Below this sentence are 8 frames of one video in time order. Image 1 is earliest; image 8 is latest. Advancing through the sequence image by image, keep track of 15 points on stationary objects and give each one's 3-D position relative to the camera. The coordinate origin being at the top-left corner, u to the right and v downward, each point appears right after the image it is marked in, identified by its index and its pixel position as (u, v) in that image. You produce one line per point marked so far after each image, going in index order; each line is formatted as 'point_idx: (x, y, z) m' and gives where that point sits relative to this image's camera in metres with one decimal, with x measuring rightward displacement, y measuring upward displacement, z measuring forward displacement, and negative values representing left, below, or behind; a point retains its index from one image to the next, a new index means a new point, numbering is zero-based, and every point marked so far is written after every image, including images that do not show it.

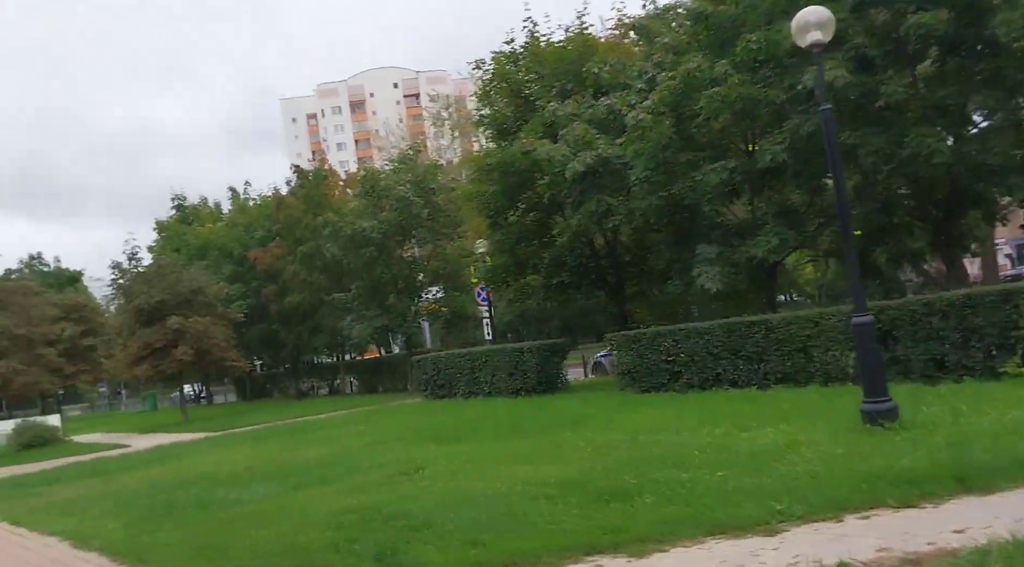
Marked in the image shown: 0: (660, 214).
0: (+3.4, +1.6, +18.1) m
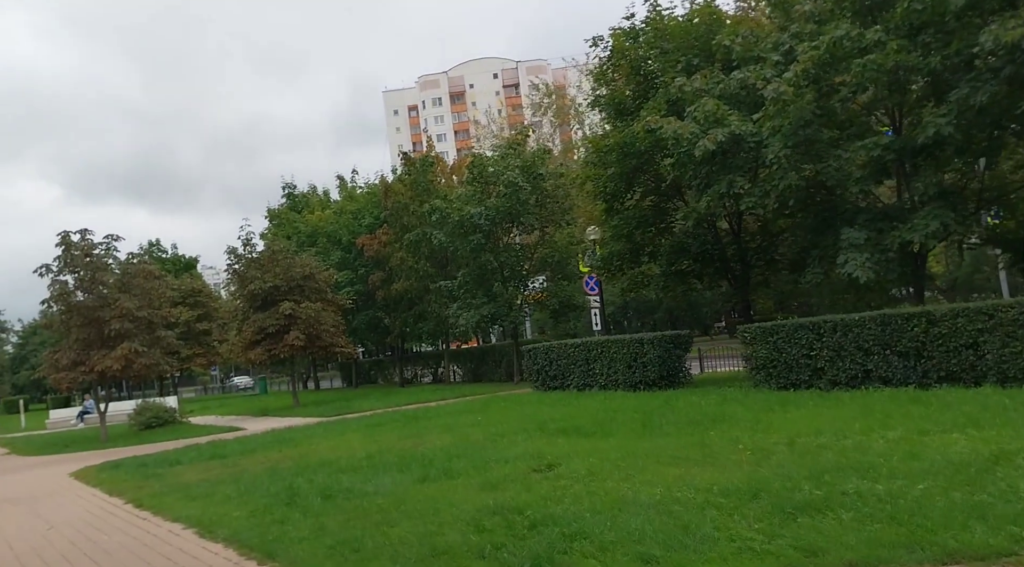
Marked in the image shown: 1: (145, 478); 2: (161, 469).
0: (+6.0, +1.9, +16.6) m
1: (-6.4, -3.4, +13.8) m
2: (-6.6, -3.5, +14.9) m
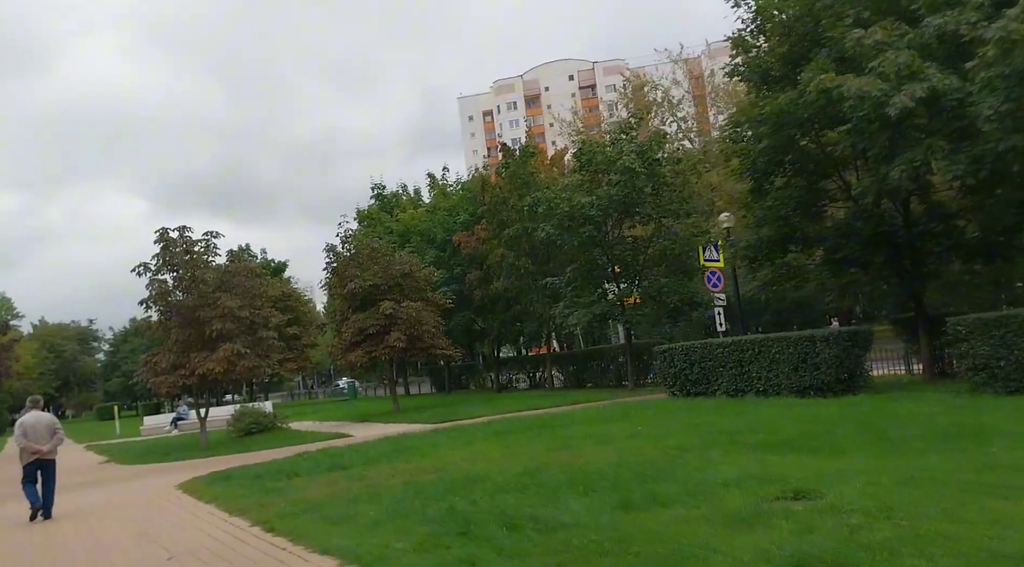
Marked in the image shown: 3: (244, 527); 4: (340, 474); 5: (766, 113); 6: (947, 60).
0: (+8.8, +2.2, +13.9) m
1: (-3.7, -3.3, +12.0) m
2: (-3.8, -3.3, +13.1) m
3: (-3.3, -3.0, +9.7) m
4: (-2.9, -3.3, +13.6) m
5: (+5.7, +3.8, +17.6) m
6: (+8.2, +4.2, +14.9) m
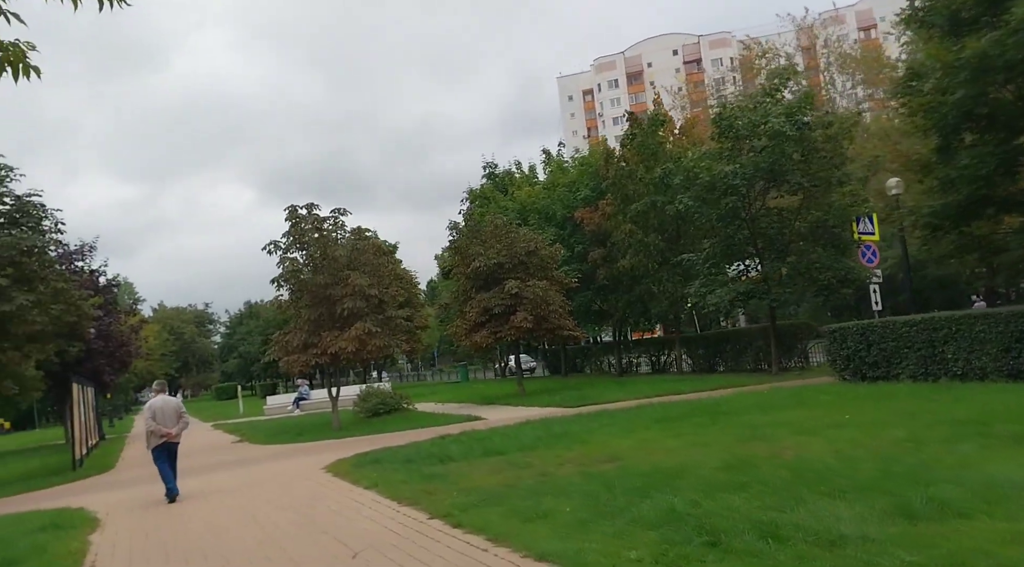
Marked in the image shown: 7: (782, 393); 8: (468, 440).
0: (+11.5, +2.7, +11.3) m
1: (-1.2, -2.8, +11.0) m
2: (-1.1, -2.9, +12.1) m
3: (-1.0, -2.6, +8.7) m
4: (-0.2, -2.8, +12.5) m
5: (+8.8, +4.4, +15.3) m
6: (+11.0, +4.8, +12.3) m
7: (+5.7, -2.3, +16.5) m
8: (-0.8, -3.0, +15.0) m
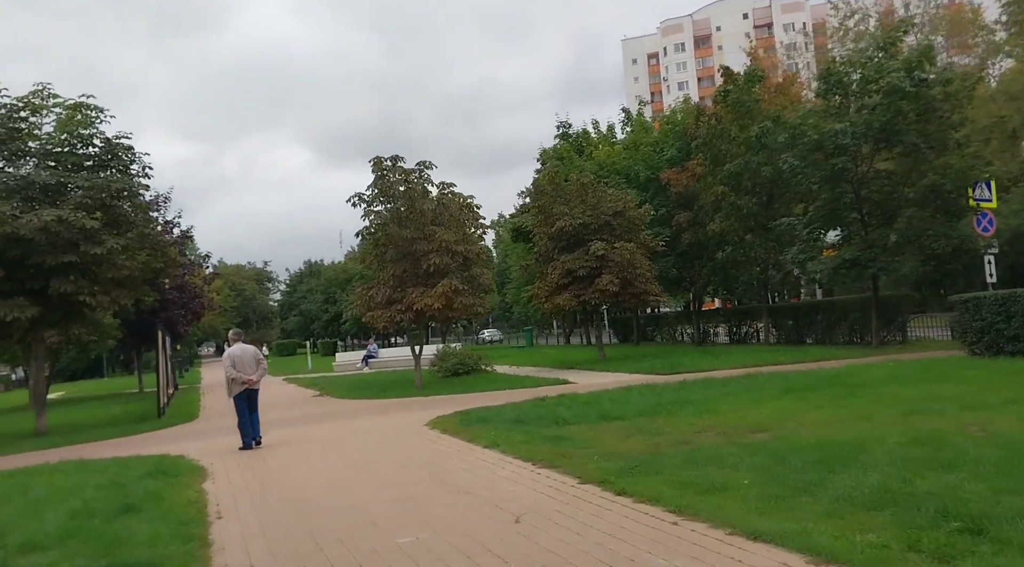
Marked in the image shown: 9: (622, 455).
0: (+13.4, +3.0, +9.4) m
1: (+0.6, -2.1, +10.2) m
2: (+0.7, -2.1, +11.3) m
3: (+0.6, -2.0, +7.9) m
4: (+1.6, -2.1, +11.6) m
5: (+11.0, +4.9, +13.6) m
6: (+13.0, +5.1, +10.4) m
7: (+7.7, -1.6, +15.3) m
8: (+1.2, -2.1, +14.1) m
9: (+1.3, -2.0, +9.3) m
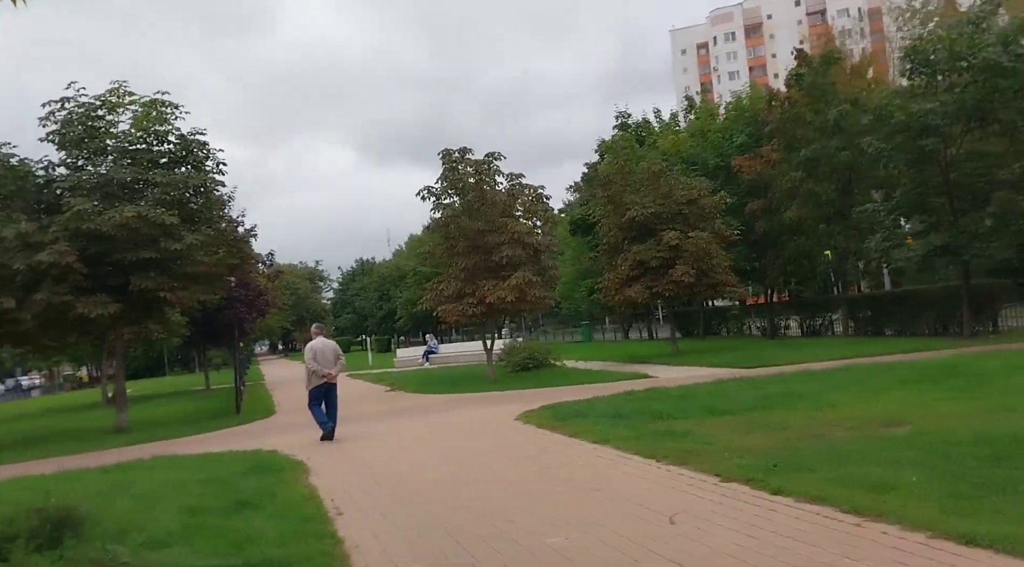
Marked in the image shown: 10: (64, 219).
0: (+14.6, +3.3, +8.2) m
1: (+2.0, -1.9, +9.7) m
2: (+2.1, -1.9, +10.8) m
3: (+1.9, -1.8, +7.3) m
4: (+3.1, -1.9, +11.0) m
5: (+12.5, +5.2, +12.4) m
6: (+14.3, +5.5, +9.2) m
7: (+9.4, -1.3, +14.3) m
8: (+2.8, -1.9, +13.5) m
9: (+2.6, -1.8, +8.7) m
10: (-9.9, +1.4, +17.5) m
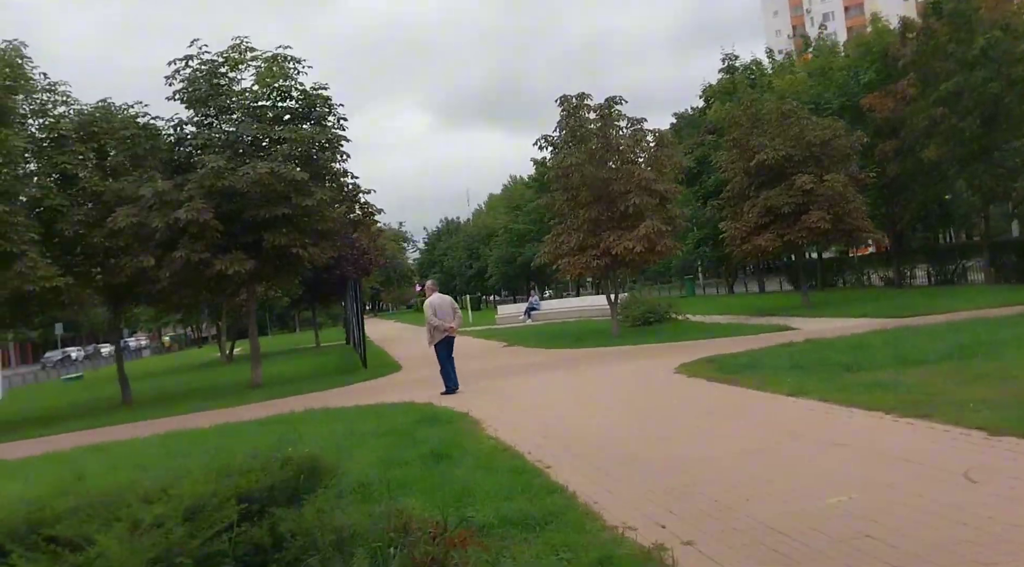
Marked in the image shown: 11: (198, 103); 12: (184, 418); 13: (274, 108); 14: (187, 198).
0: (+16.6, +4.1, +5.8) m
1: (+4.2, -1.2, +8.8) m
2: (+4.4, -1.2, +9.9) m
3: (+3.8, -1.3, +6.5) m
4: (+5.4, -1.1, +10.0) m
5: (+14.8, +6.2, +10.2) m
6: (+16.3, +6.3, +6.7) m
7: (+12.0, -0.3, +12.6) m
8: (+5.4, -1.0, +12.6) m
9: (+4.7, -1.1, +7.7) m
10: (-7.0, +2.4, +17.5) m
11: (-7.6, +4.4, +19.0) m
12: (-6.4, -2.6, +15.3) m
13: (-5.9, +4.3, +19.3) m
14: (-7.3, +1.9, +17.6) m
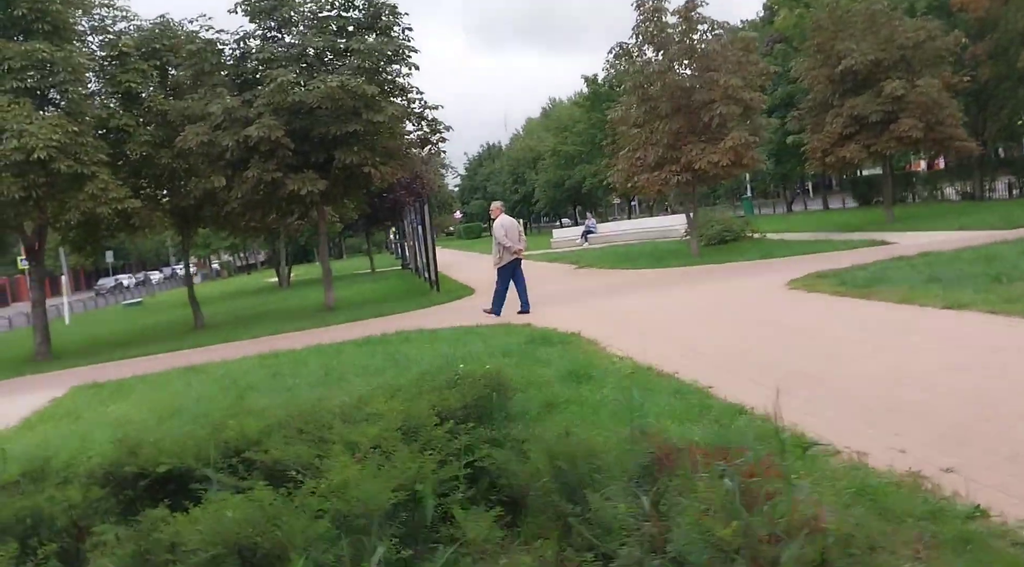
0: (+17.8, +4.9, +4.0) m
1: (+5.6, -0.2, +8.0) m
2: (+5.9, 0.0, +9.0) m
3: (+5.2, -0.5, +5.7) m
4: (+6.9, +0.1, +9.1) m
5: (+16.1, +7.5, +8.2) m
6: (+17.5, +7.2, +4.7) m
7: (+13.6, +1.2, +11.4) m
8: (+6.9, +0.4, +11.6) m
9: (+6.1, -0.2, +6.9) m
10: (-5.2, +4.1, +16.8) m
11: (-5.8, +6.2, +18.1) m
12: (-4.7, -1.1, +15.1) m
13: (-4.1, +6.2, +18.4) m
14: (-5.5, +3.7, +17.0) m
